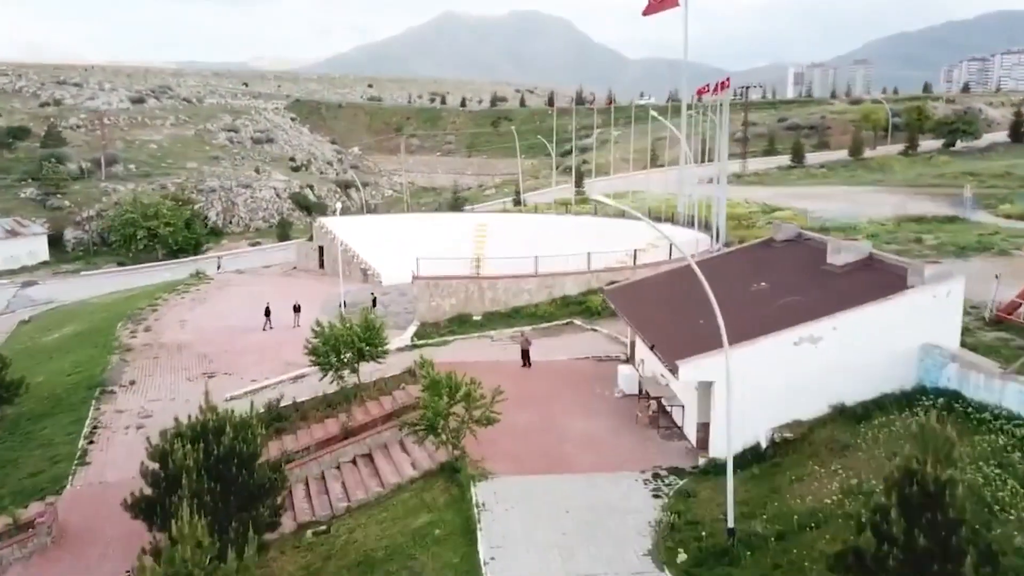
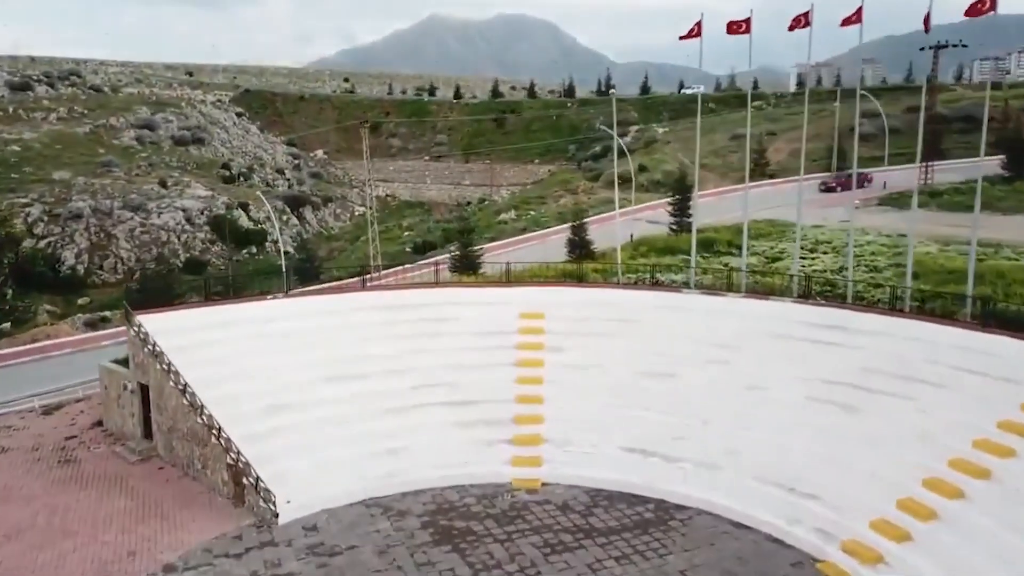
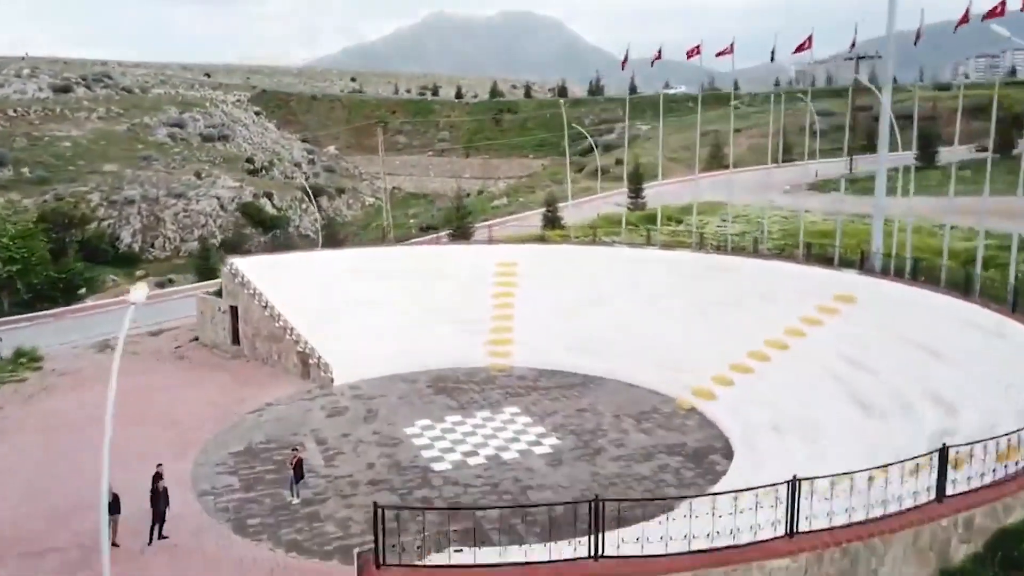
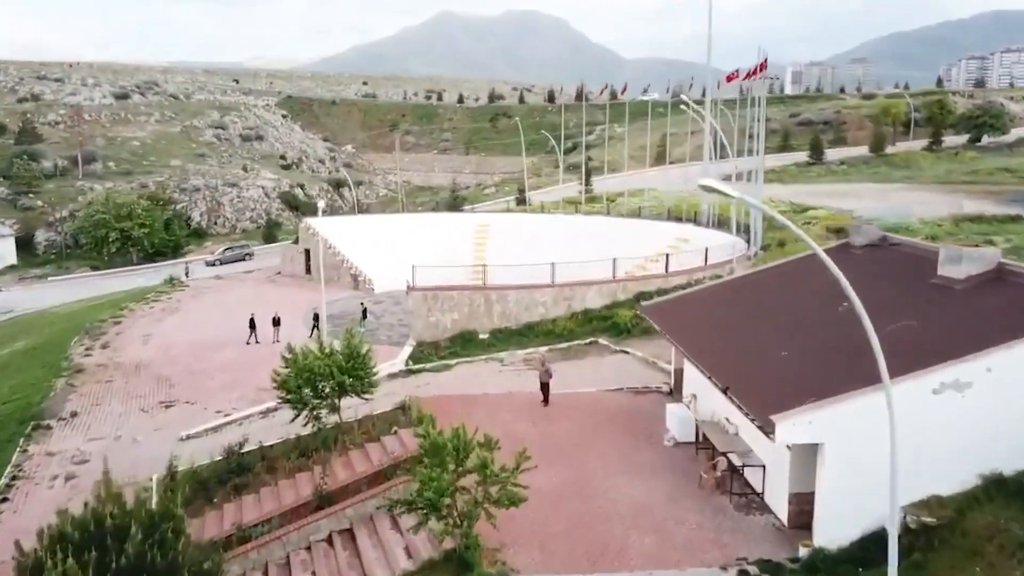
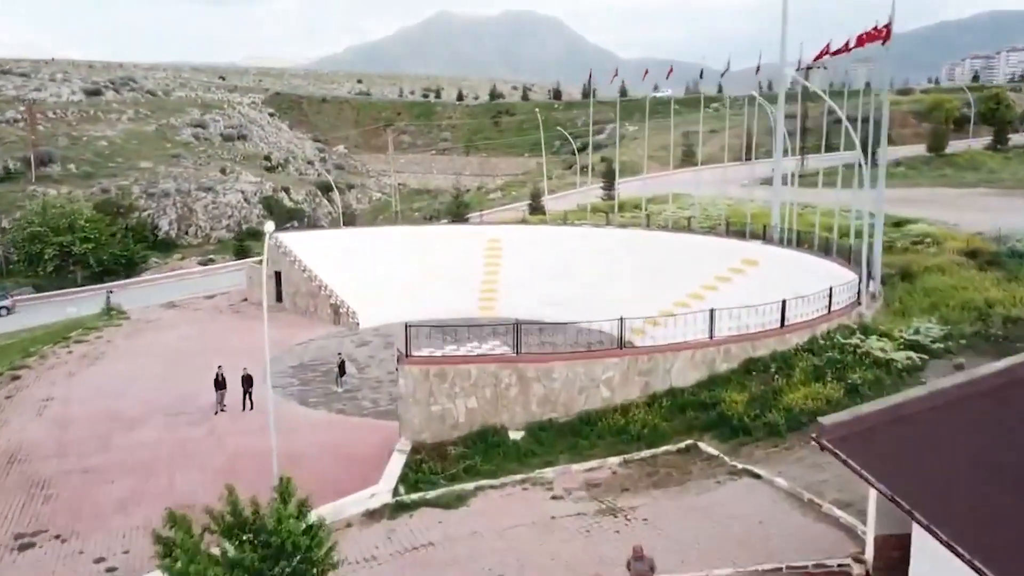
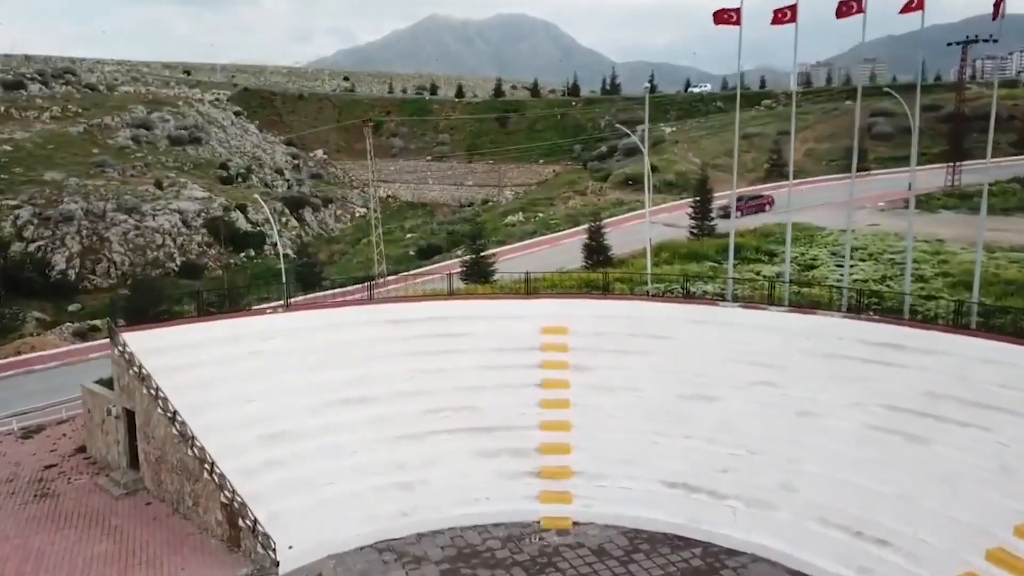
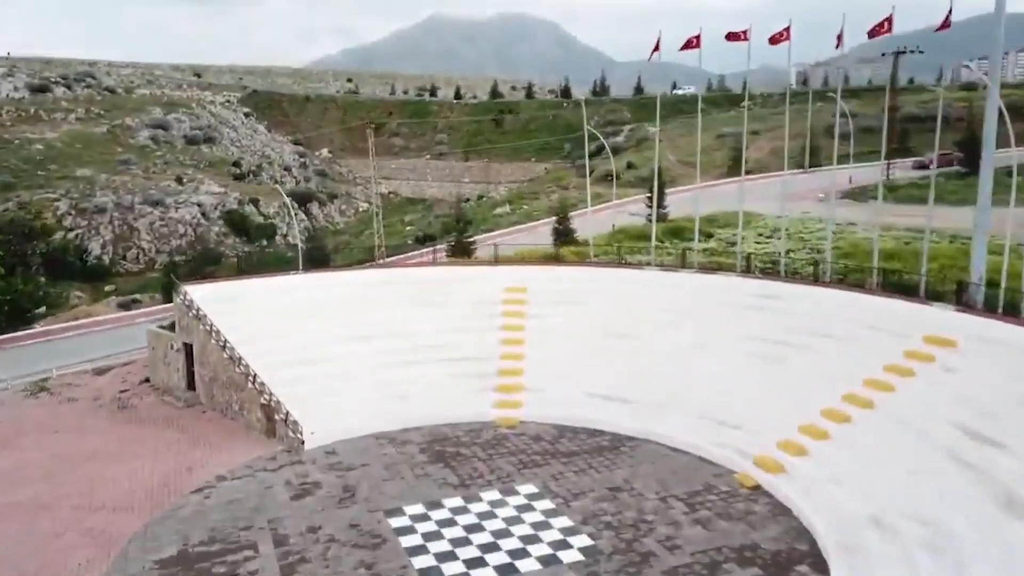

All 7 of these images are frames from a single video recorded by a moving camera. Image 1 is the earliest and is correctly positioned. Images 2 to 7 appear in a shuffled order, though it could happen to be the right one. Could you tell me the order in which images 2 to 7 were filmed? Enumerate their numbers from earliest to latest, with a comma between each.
4, 5, 3, 7, 2, 6
